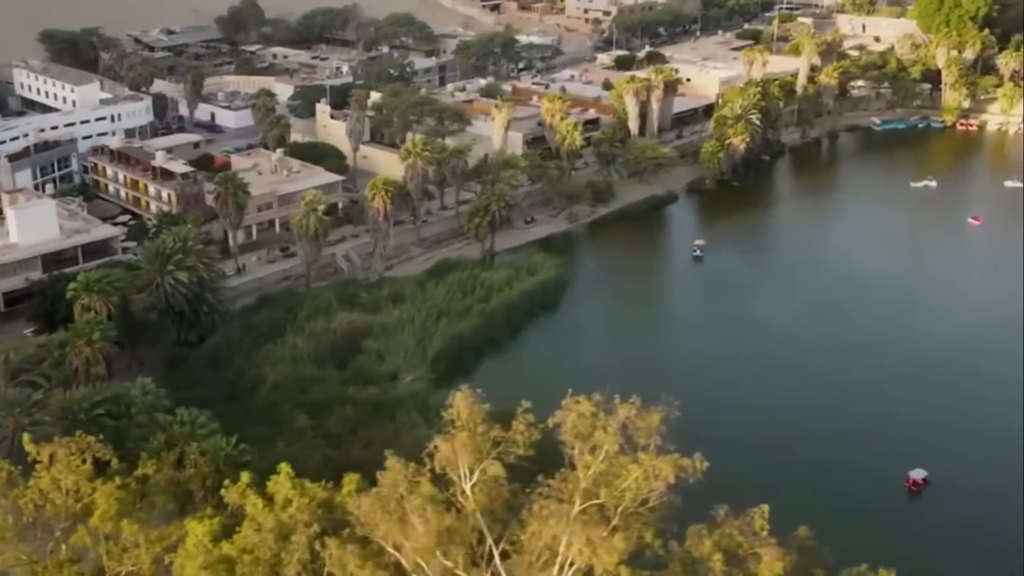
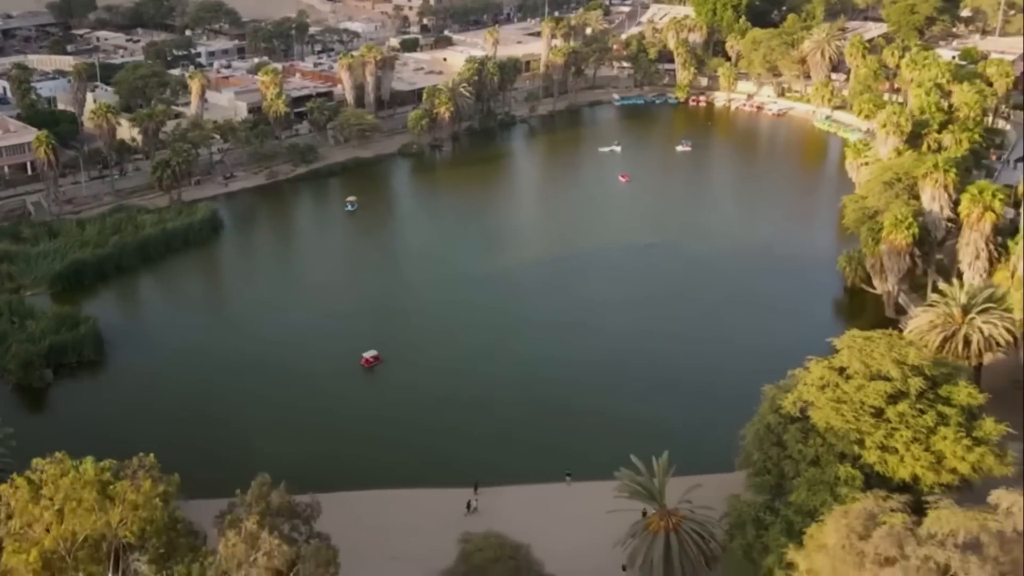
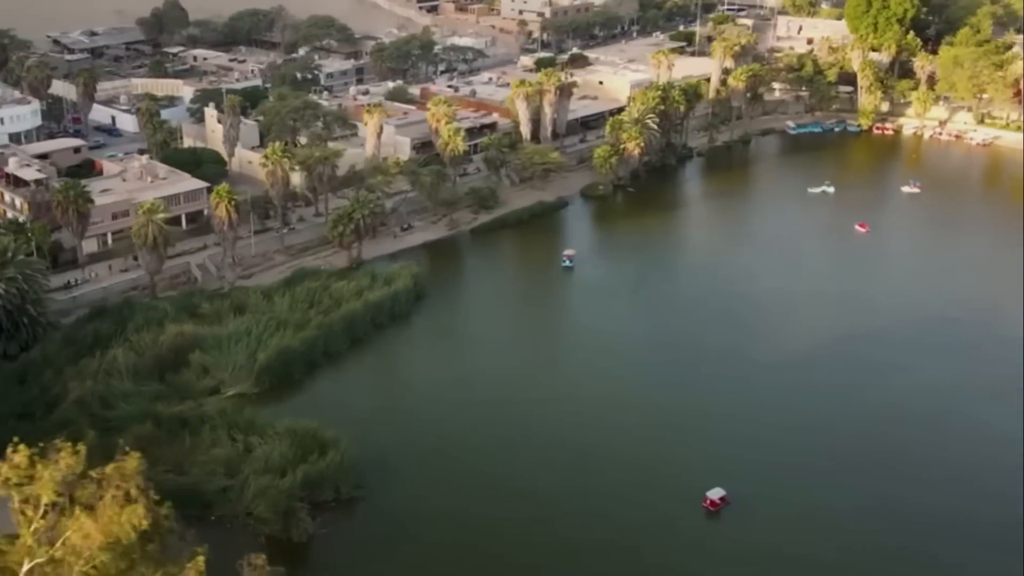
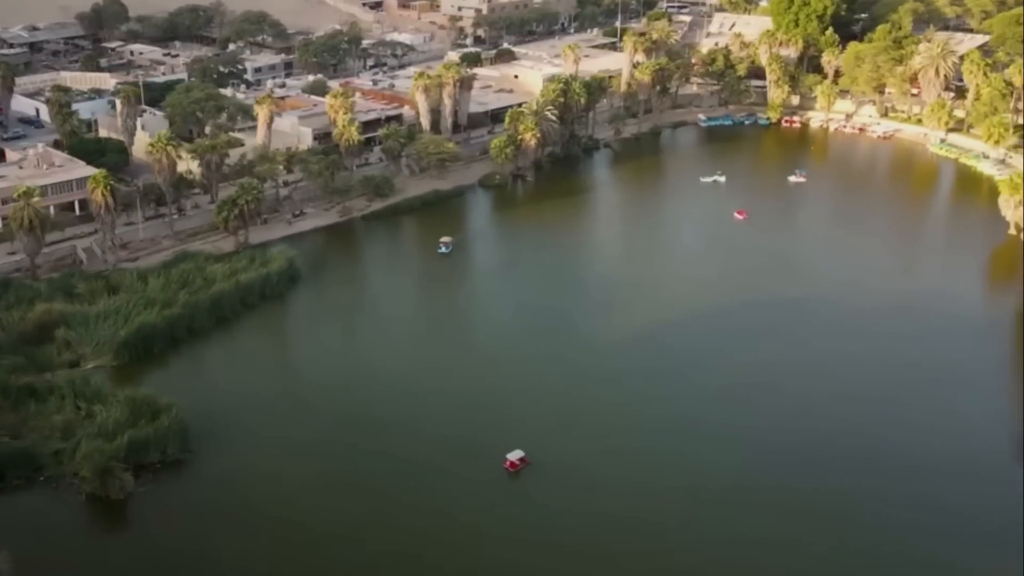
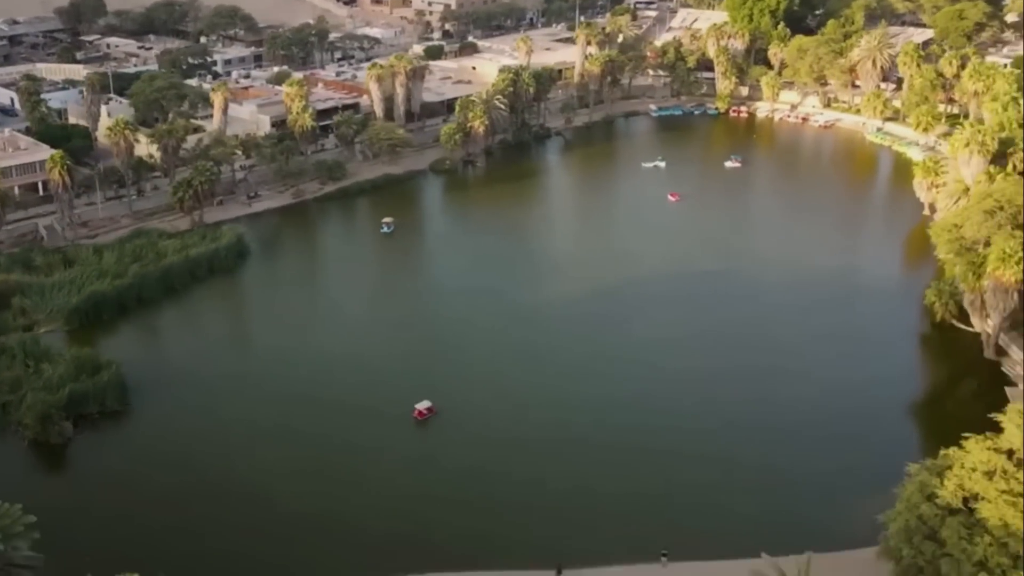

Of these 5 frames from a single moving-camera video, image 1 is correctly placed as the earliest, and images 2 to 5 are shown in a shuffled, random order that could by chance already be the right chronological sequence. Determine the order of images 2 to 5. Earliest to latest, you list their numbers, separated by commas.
3, 4, 5, 2
